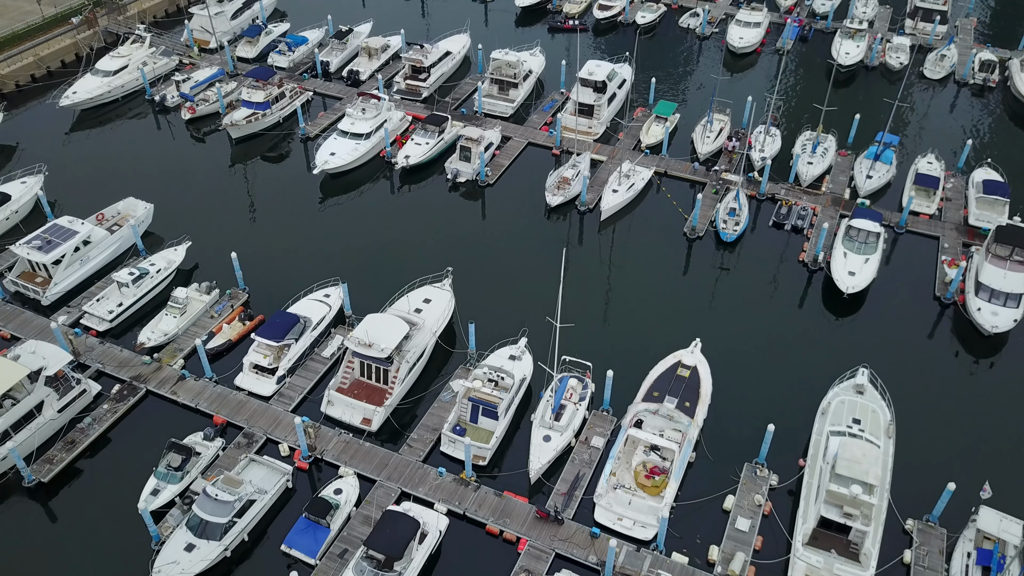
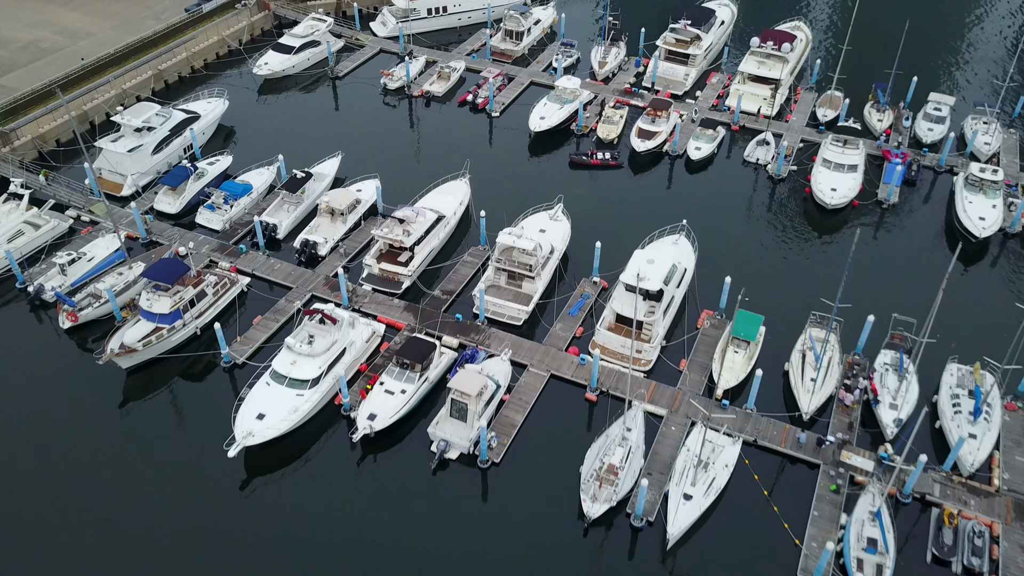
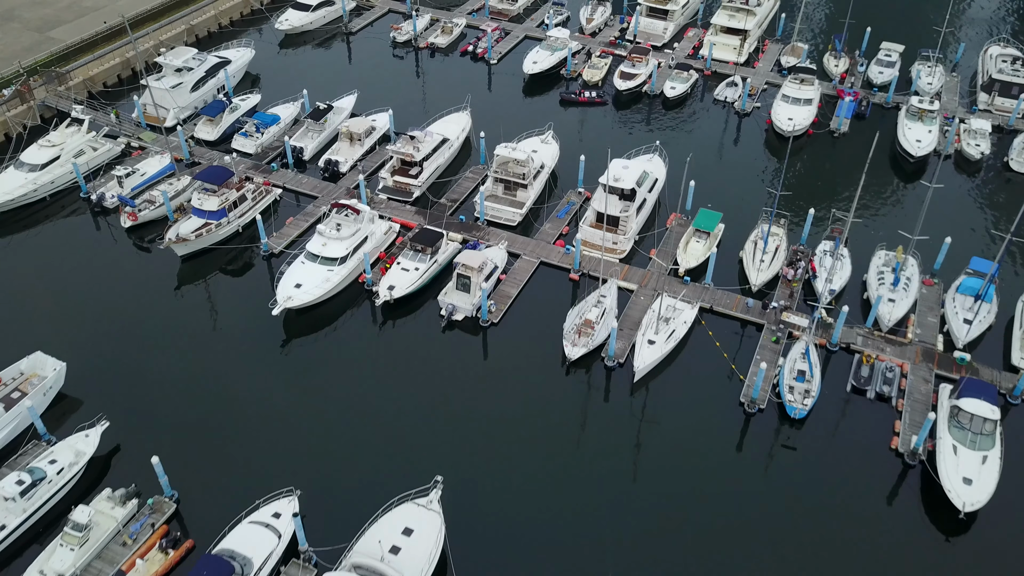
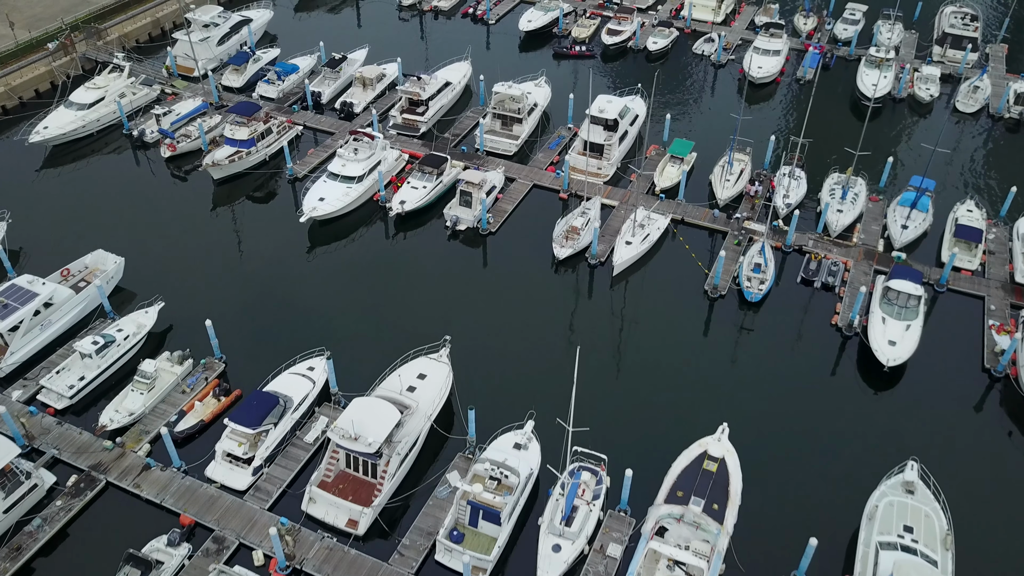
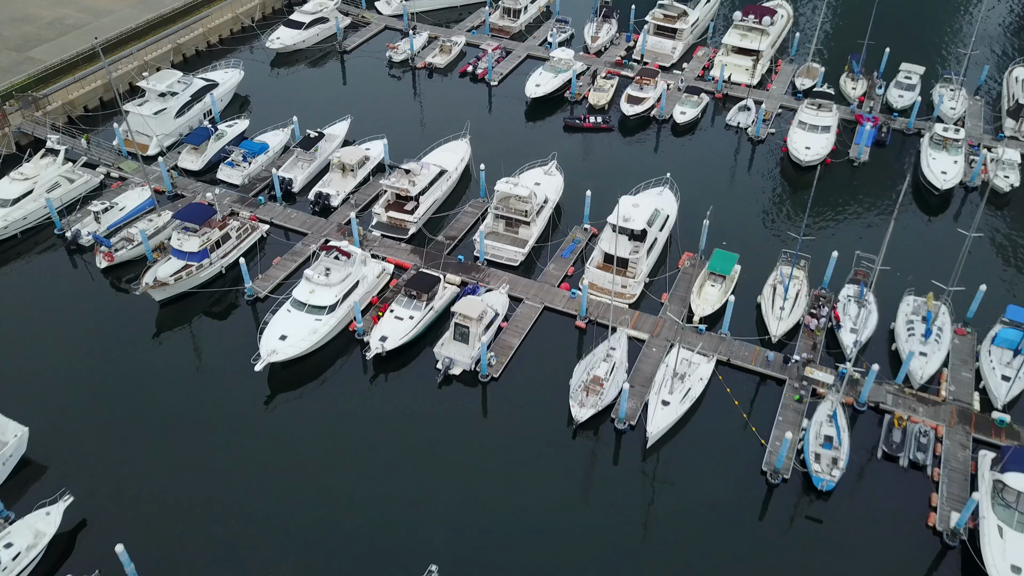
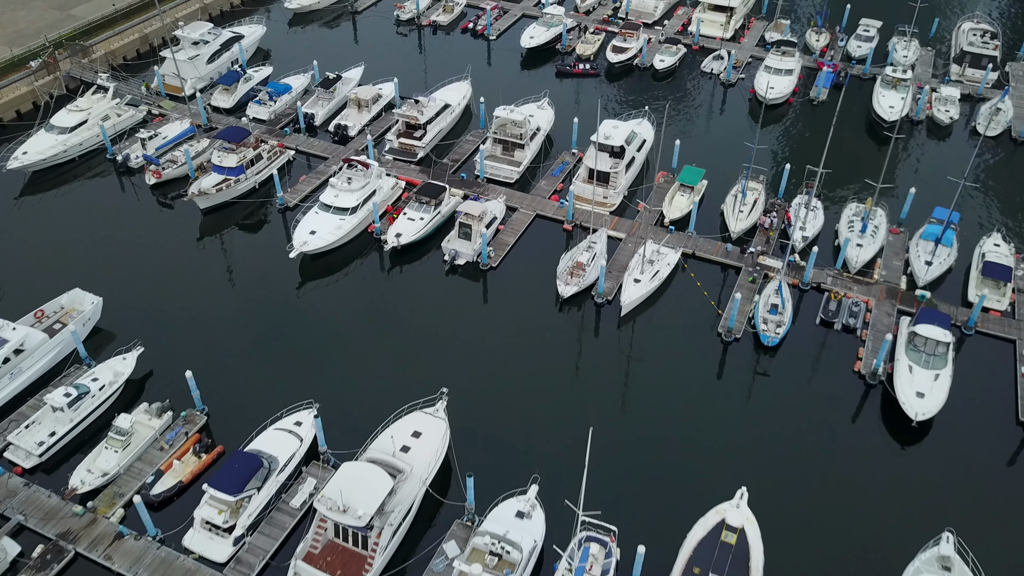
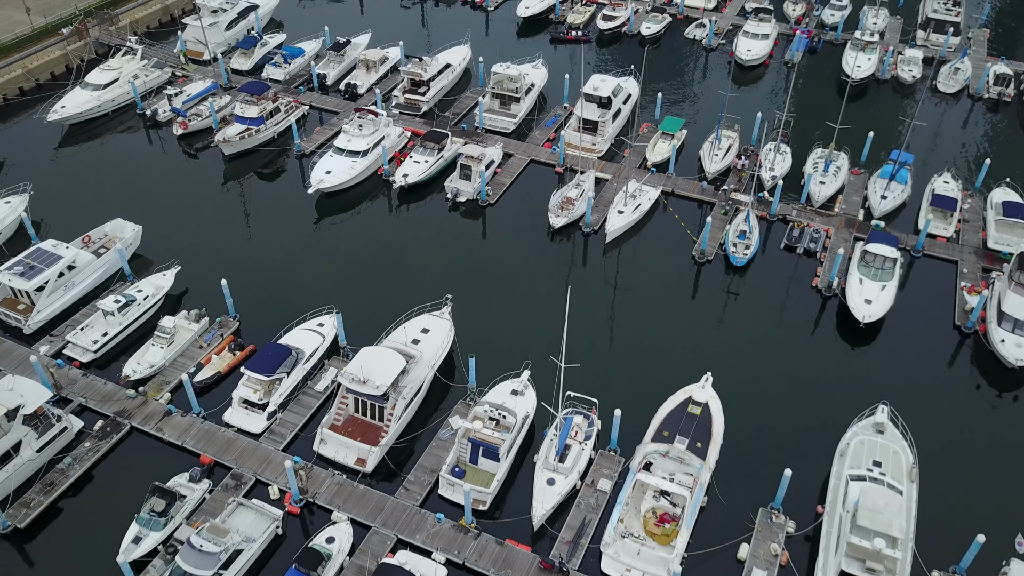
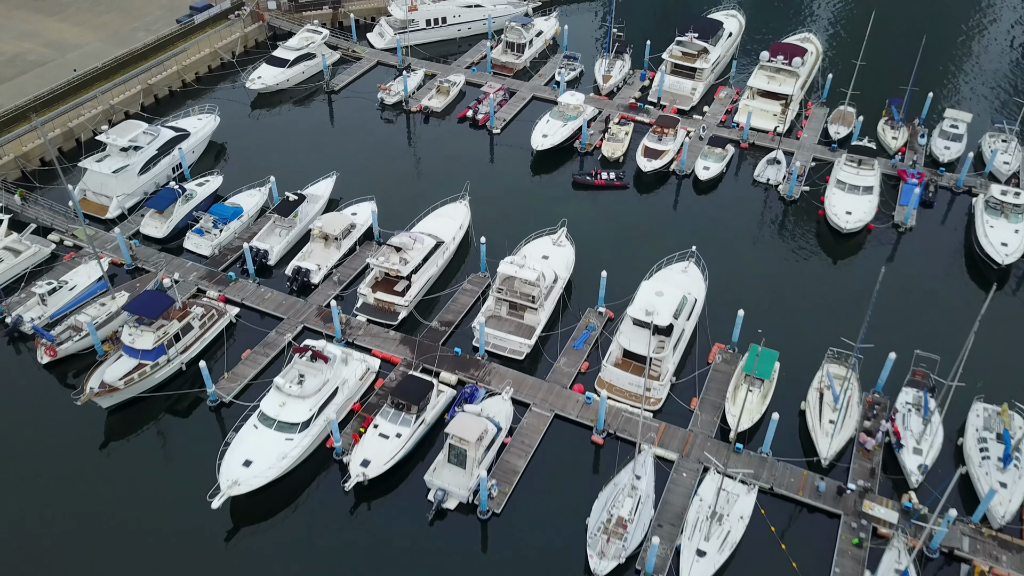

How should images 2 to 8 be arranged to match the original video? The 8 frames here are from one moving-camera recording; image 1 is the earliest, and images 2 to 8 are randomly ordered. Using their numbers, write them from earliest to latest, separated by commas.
7, 4, 6, 3, 5, 2, 8
